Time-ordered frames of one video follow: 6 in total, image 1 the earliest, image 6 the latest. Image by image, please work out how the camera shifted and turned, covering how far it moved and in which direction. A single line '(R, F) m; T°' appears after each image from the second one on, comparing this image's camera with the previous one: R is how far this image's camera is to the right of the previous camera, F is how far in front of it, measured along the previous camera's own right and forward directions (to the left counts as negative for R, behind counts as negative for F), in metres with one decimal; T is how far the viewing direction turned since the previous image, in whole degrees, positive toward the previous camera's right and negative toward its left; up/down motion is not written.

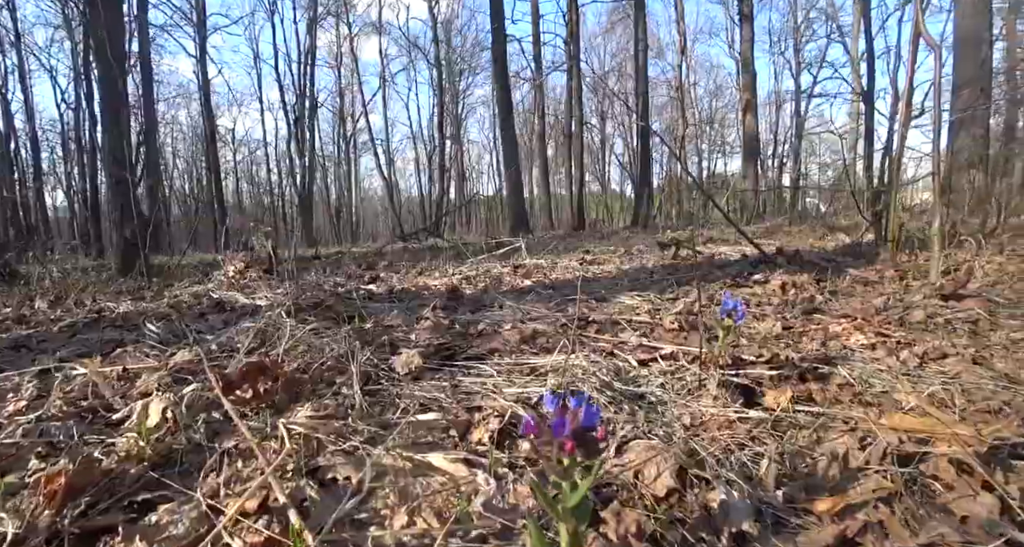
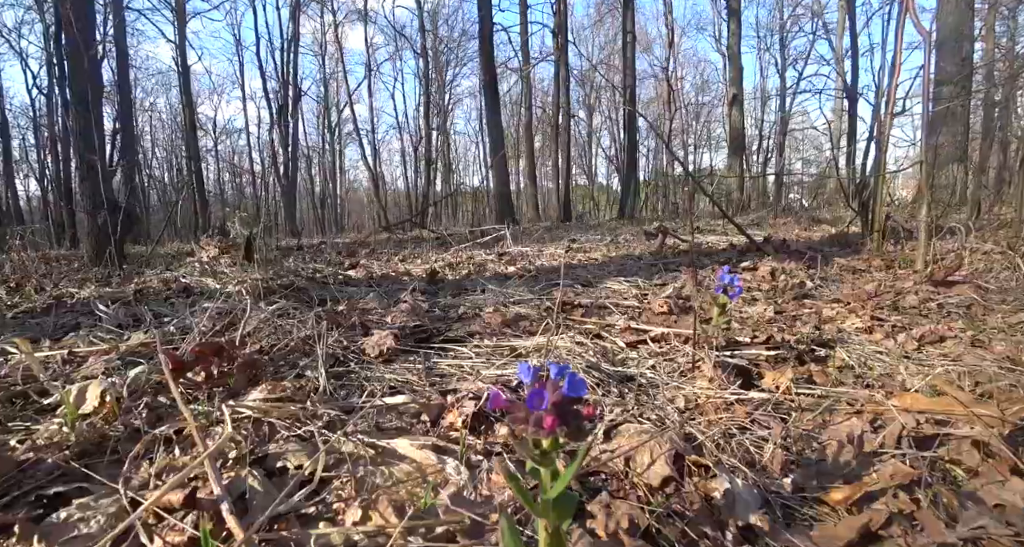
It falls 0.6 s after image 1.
(0.0, +0.2) m; +1°
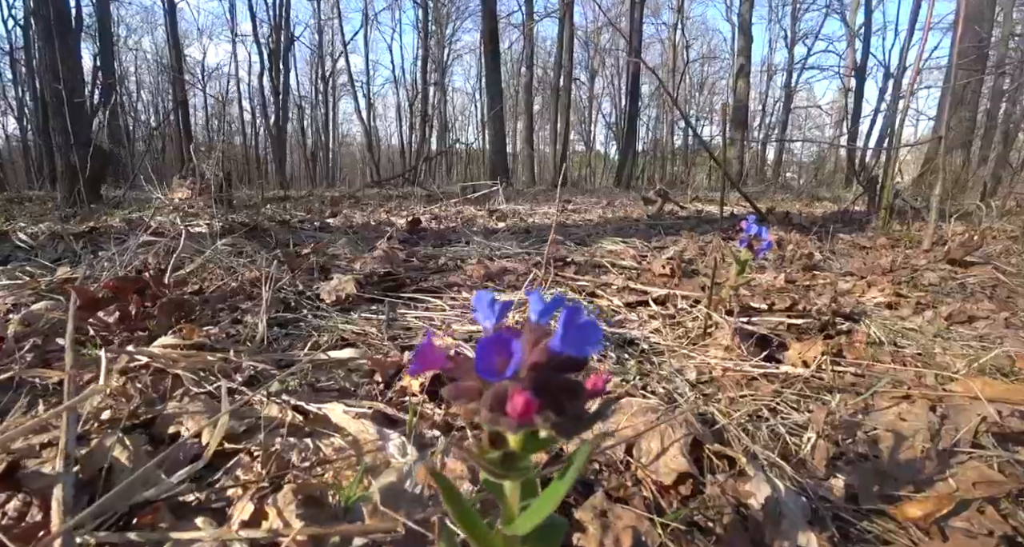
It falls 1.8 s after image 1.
(0.0, +0.3) m; +1°
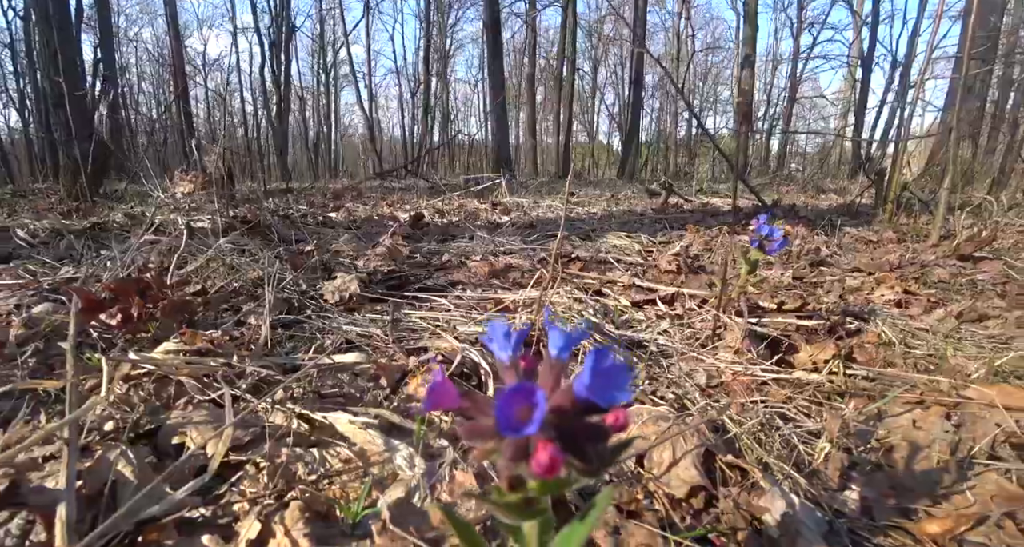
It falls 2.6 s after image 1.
(0.0, 0.0) m; 0°
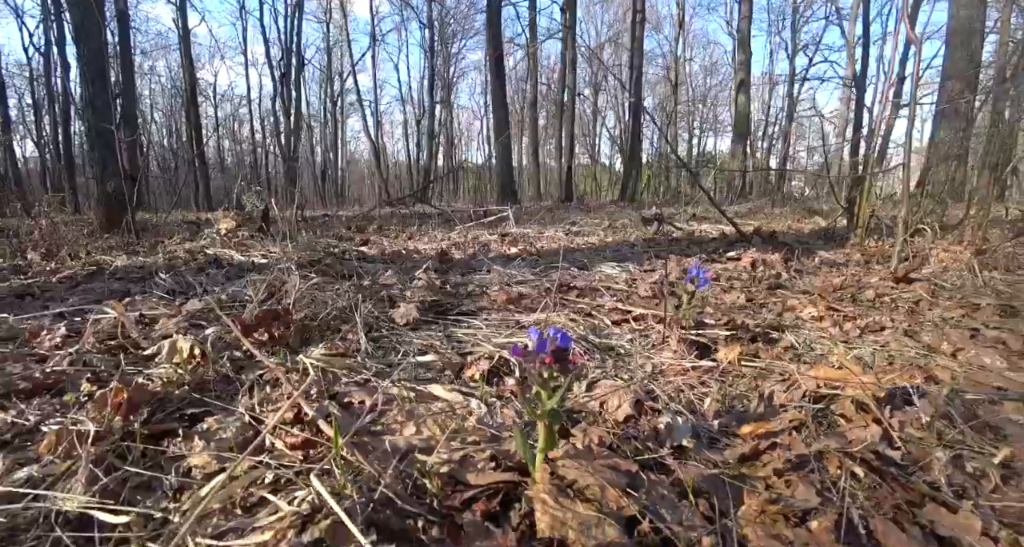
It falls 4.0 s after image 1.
(0.0, -0.8) m; 0°
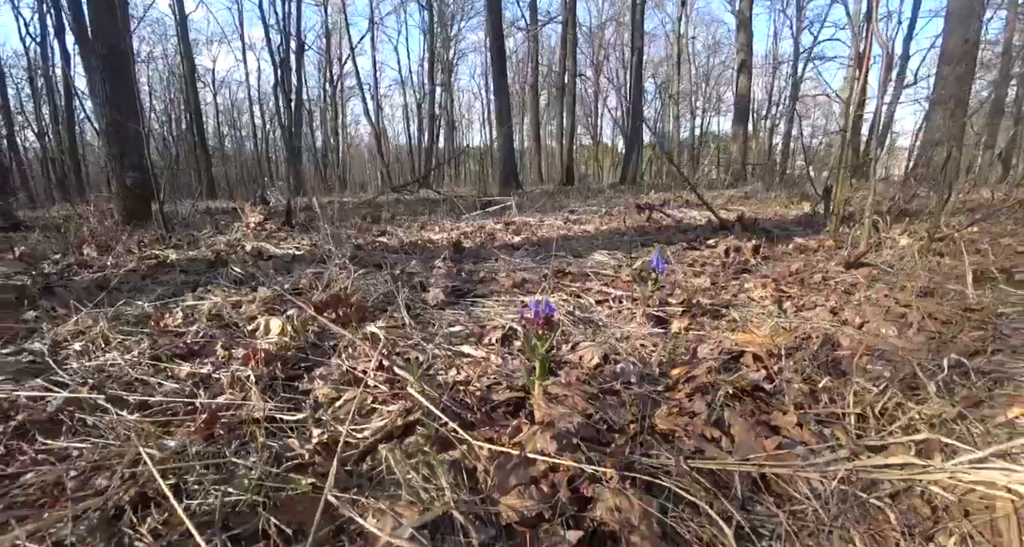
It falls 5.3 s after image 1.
(0.0, -0.8) m; 0°
